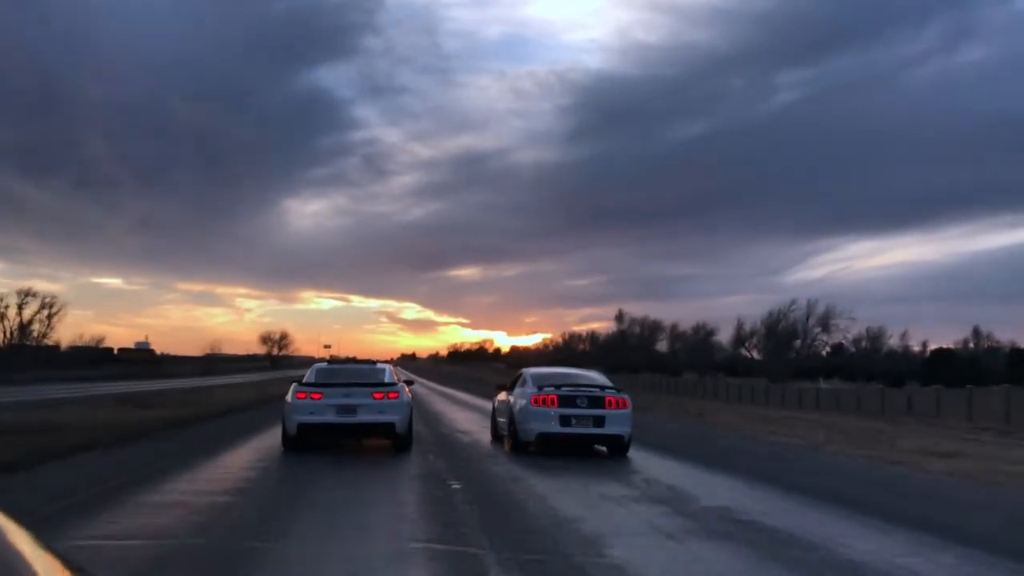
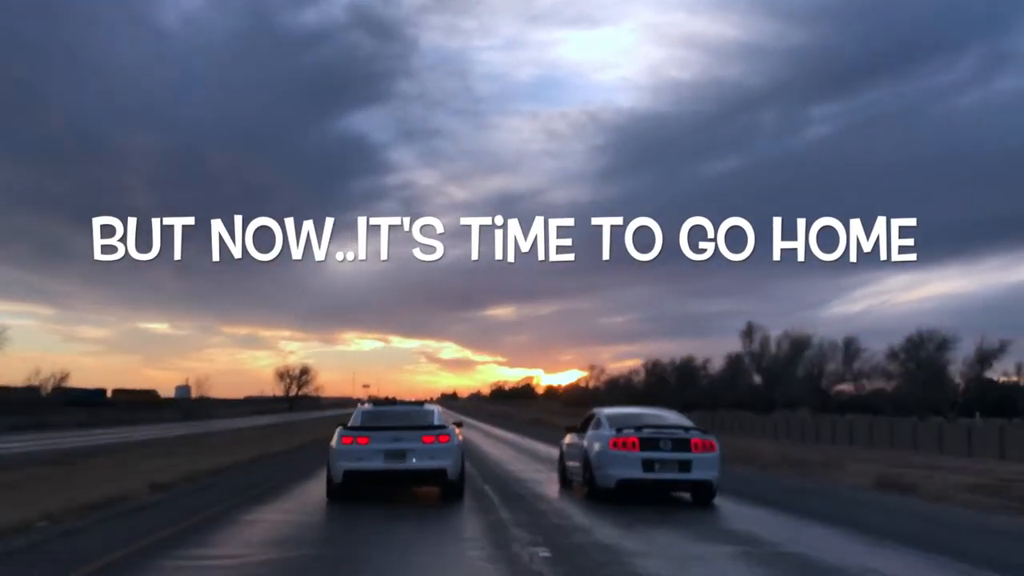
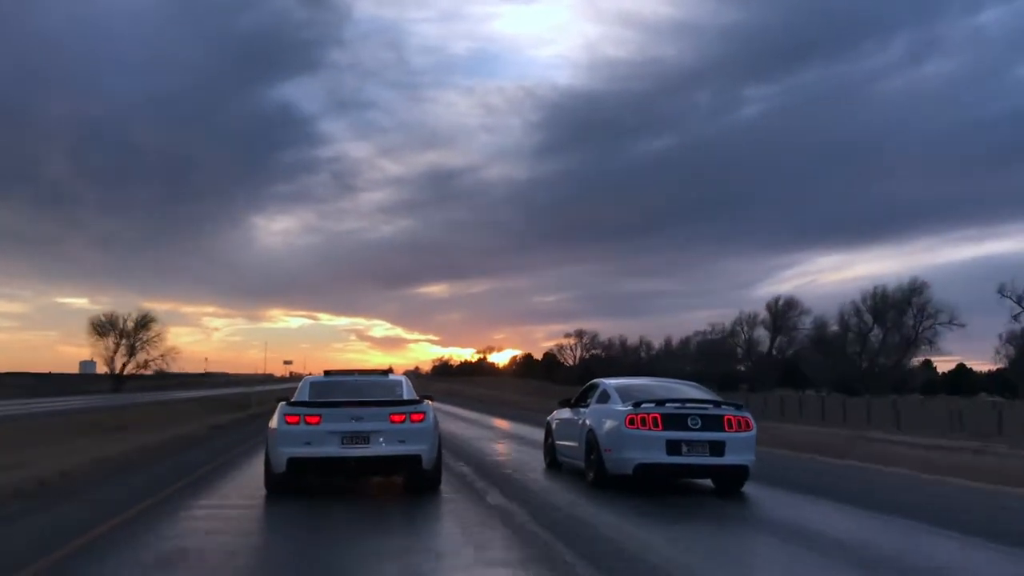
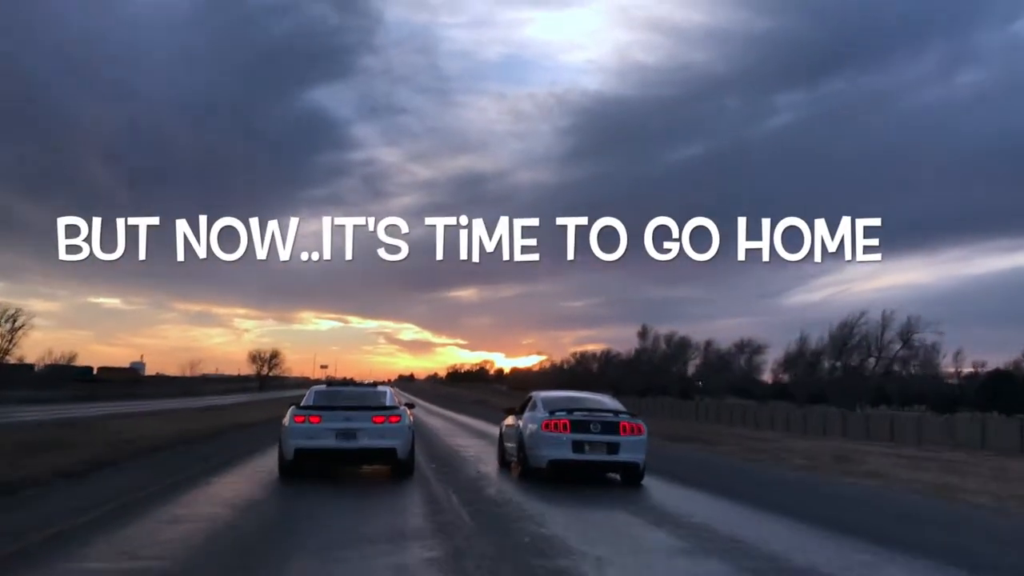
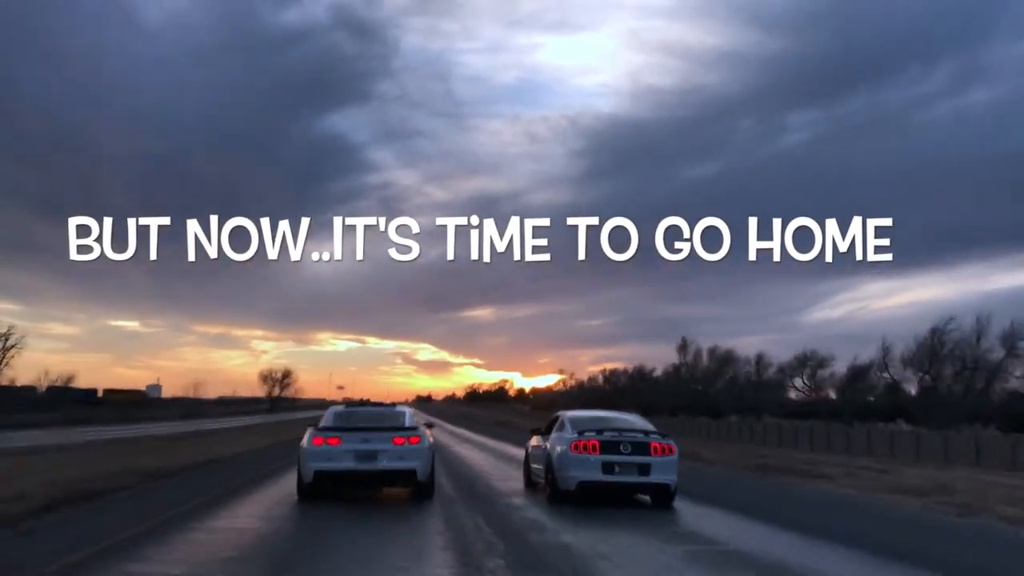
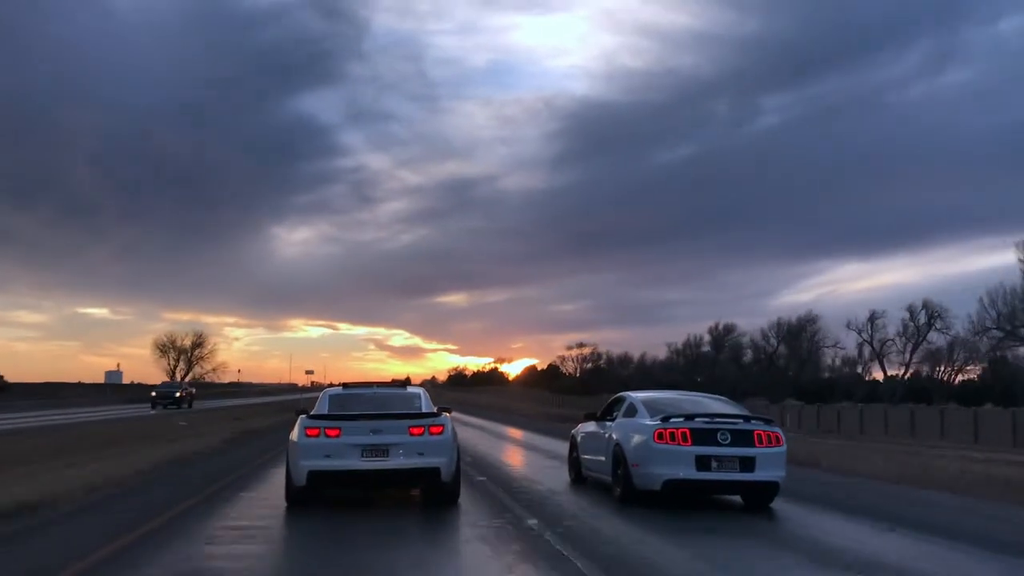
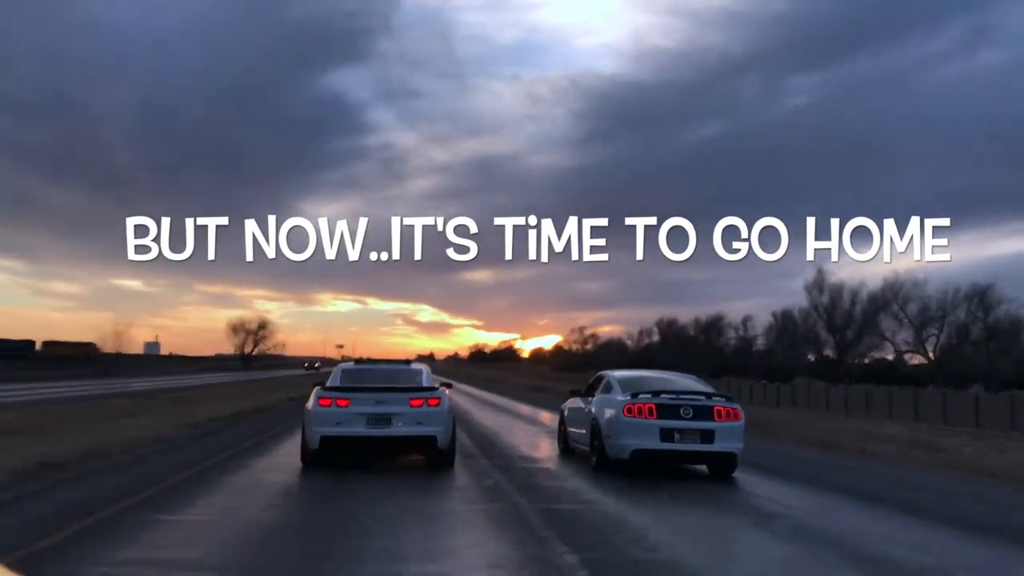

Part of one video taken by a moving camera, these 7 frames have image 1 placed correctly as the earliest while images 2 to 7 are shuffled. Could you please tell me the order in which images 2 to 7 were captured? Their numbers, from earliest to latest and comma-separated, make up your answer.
4, 5, 2, 7, 6, 3
